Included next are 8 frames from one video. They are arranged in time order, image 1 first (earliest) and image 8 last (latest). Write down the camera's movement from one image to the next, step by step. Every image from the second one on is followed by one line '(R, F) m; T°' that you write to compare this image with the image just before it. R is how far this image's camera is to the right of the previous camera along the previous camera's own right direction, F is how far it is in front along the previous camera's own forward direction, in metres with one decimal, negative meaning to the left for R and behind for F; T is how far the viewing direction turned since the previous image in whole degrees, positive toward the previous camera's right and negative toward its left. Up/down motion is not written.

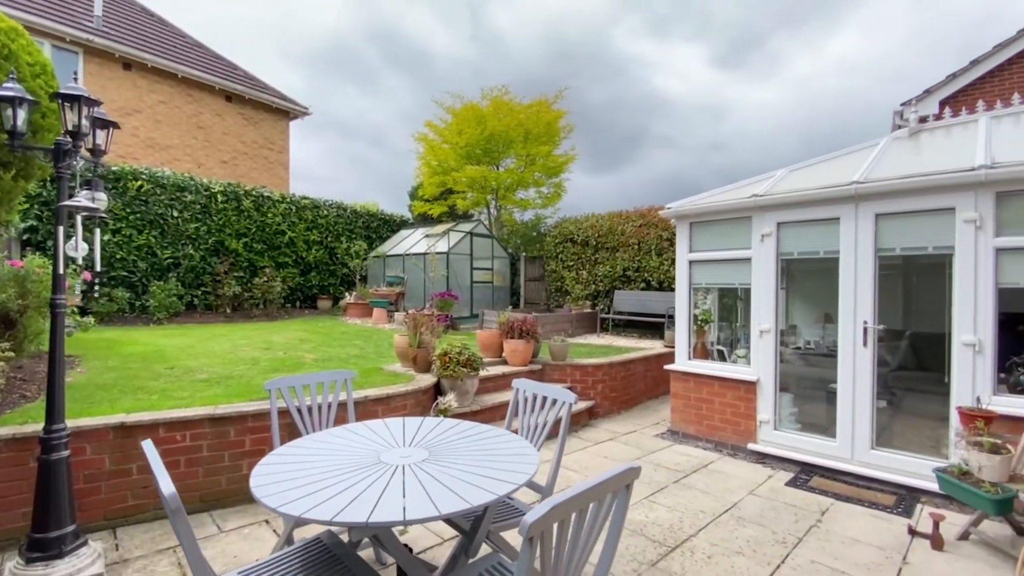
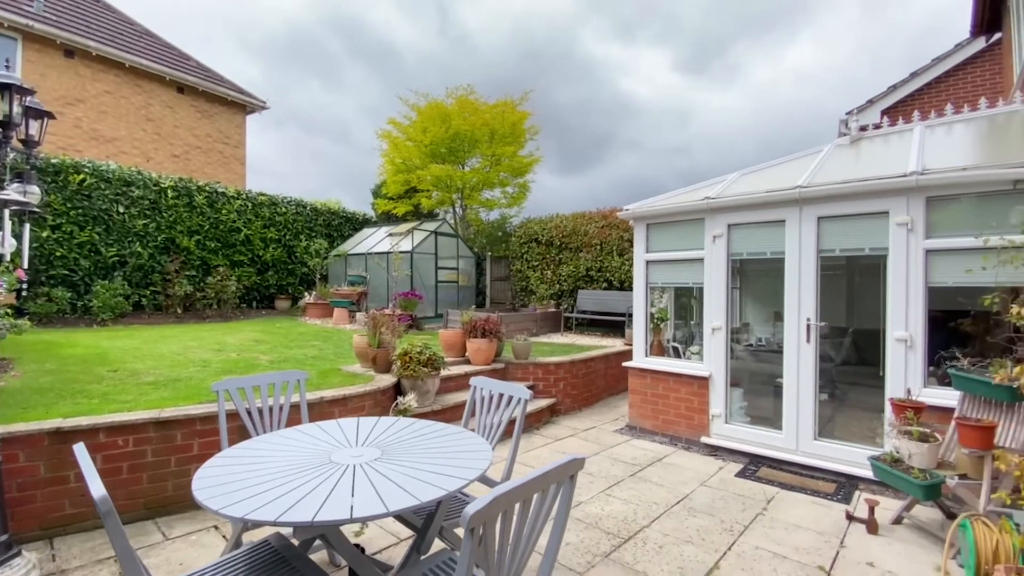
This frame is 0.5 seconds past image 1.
(+0.1, 0.0) m; +4°
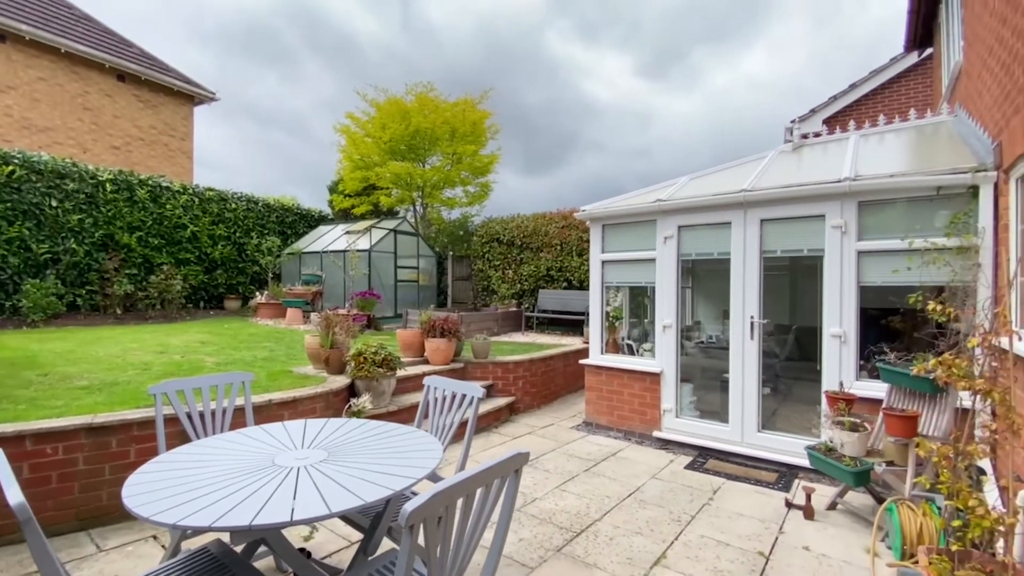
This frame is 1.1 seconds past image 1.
(+0.1, 0.0) m; +4°
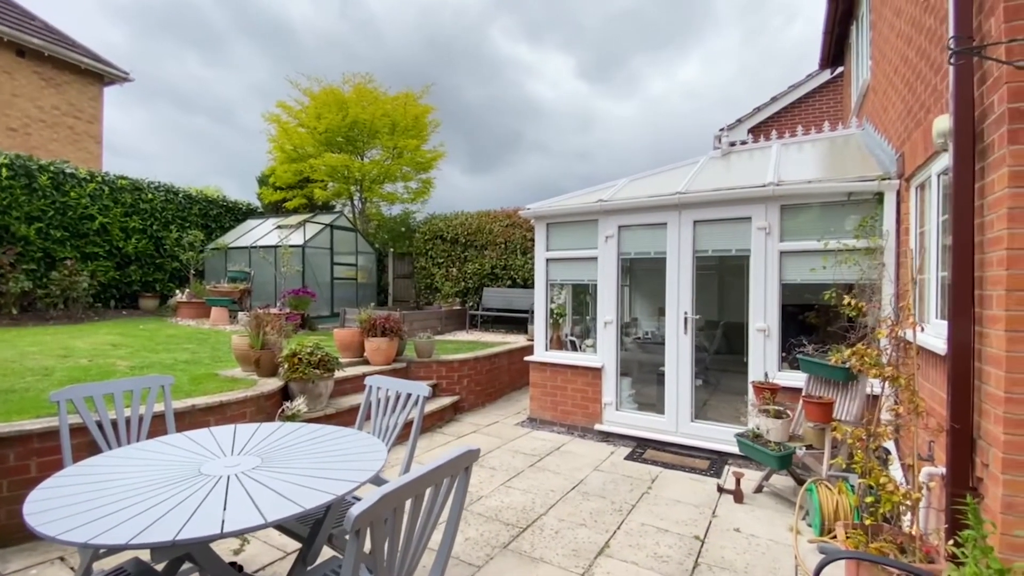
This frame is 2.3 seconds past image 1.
(0.0, 0.0) m; +7°
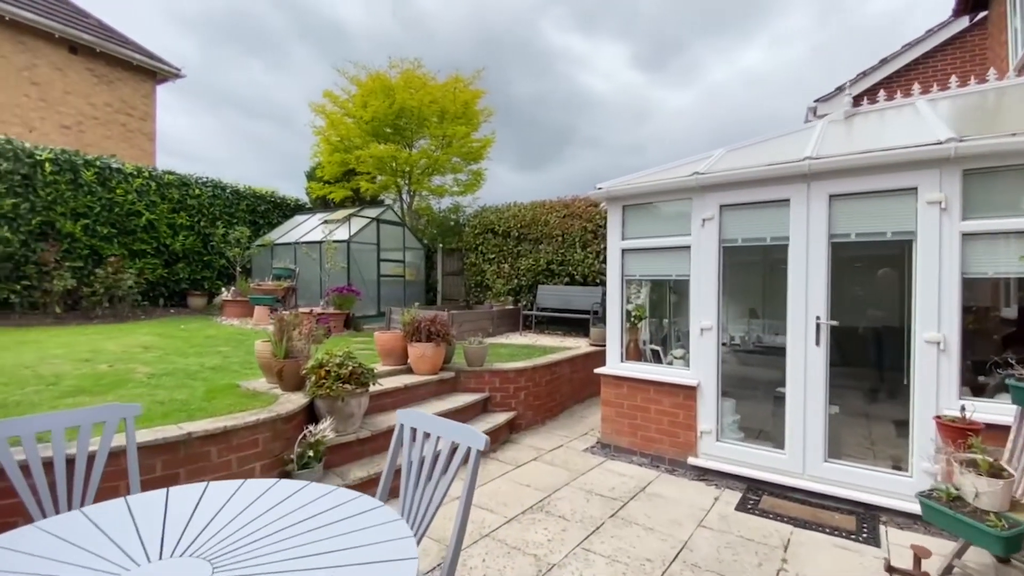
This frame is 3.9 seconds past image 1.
(-0.2, +0.9) m; -6°
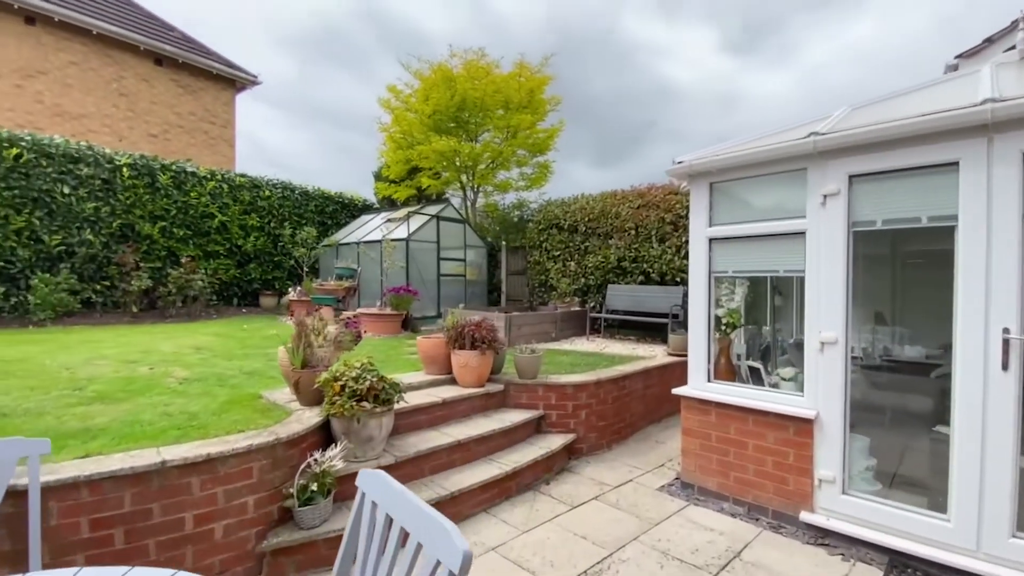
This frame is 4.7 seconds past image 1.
(+0.2, +0.8) m; -9°
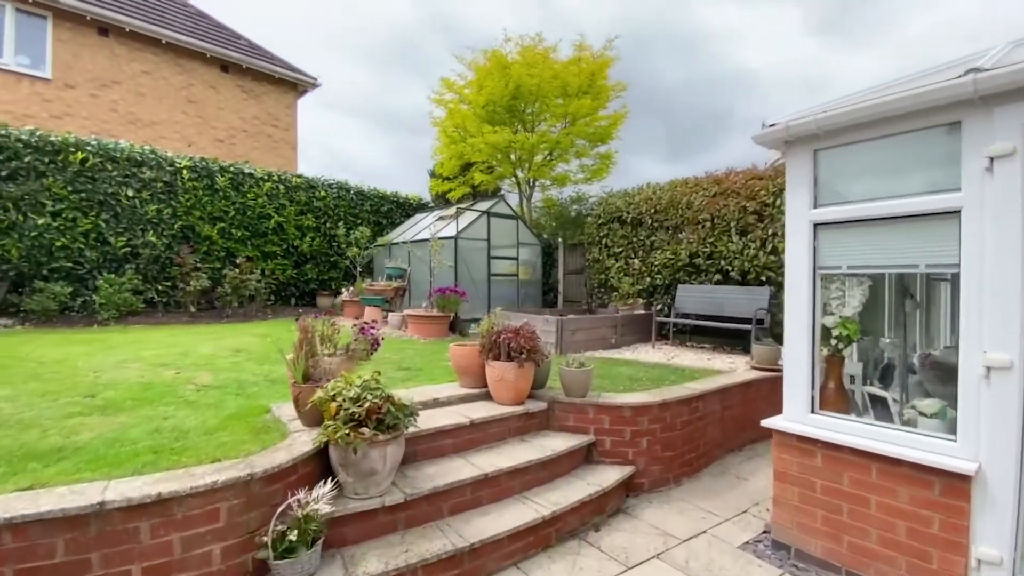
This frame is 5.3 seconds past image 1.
(+0.2, +0.7) m; -8°
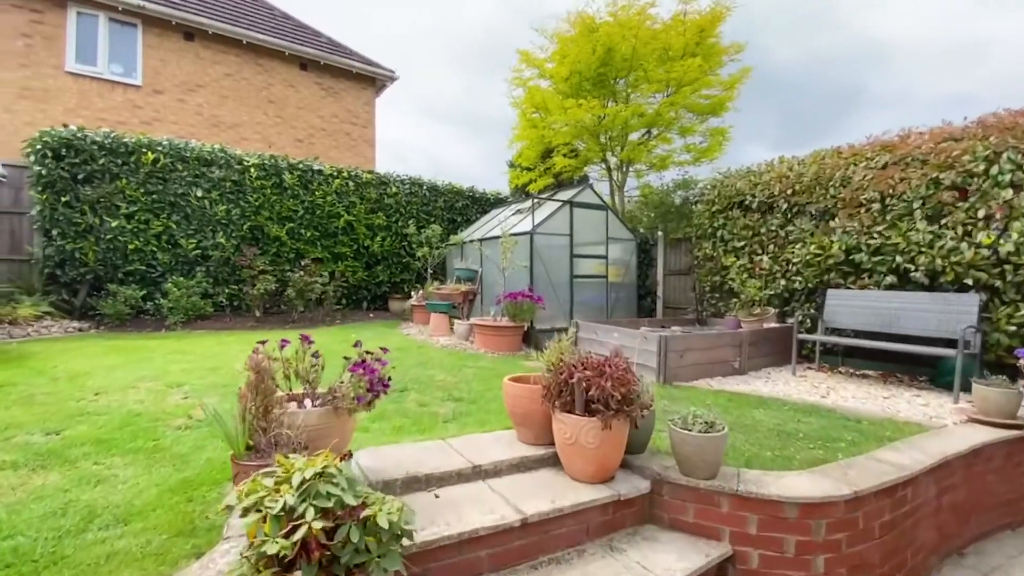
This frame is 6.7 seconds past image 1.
(+0.1, +1.3) m; -11°
